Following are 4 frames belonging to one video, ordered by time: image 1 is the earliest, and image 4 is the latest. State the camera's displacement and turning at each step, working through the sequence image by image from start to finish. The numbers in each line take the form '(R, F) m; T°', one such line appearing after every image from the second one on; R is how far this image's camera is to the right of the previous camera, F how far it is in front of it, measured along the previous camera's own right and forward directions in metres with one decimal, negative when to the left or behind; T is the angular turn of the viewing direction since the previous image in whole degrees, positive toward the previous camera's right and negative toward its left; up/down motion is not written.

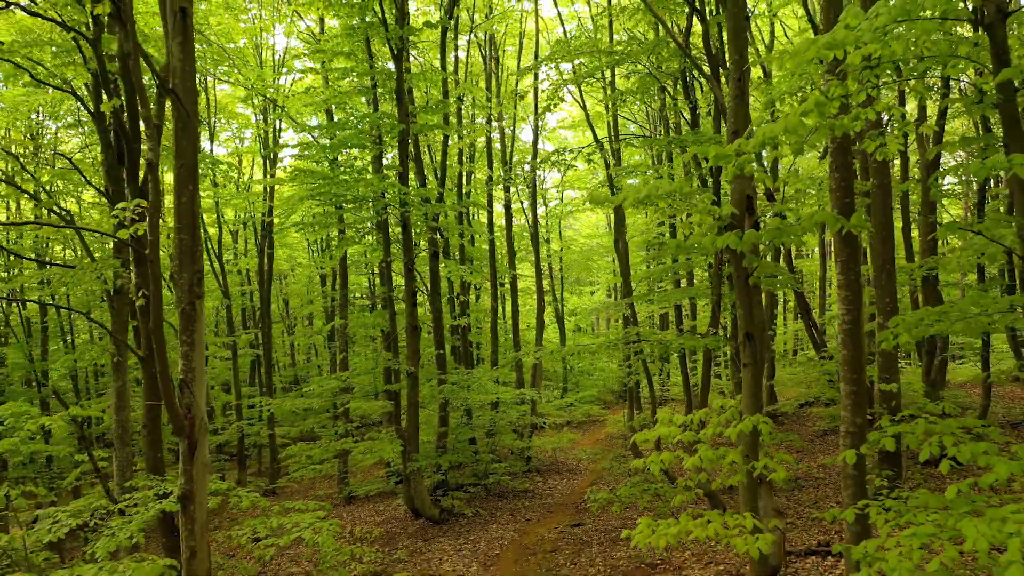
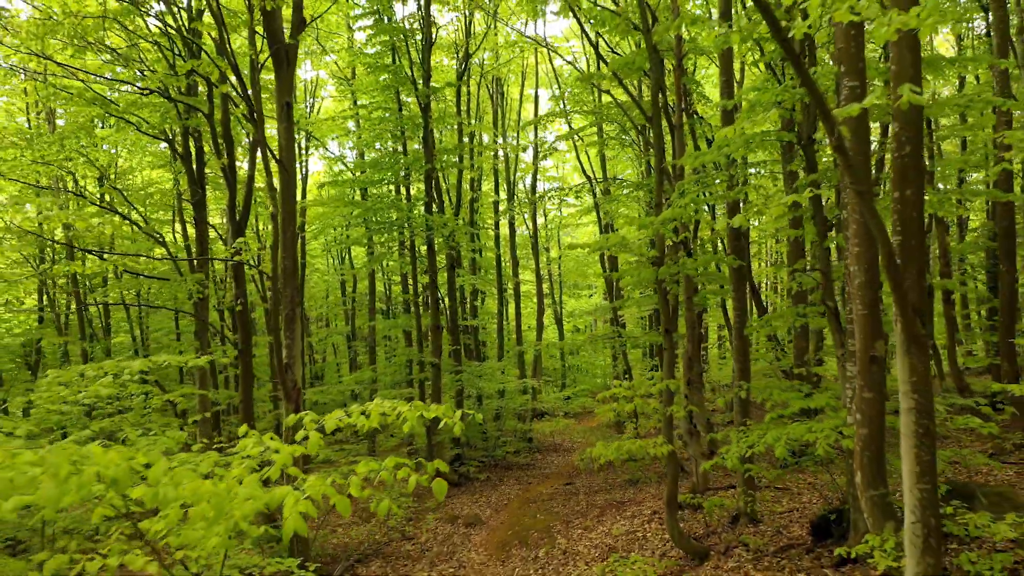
(-0.1, -2.4) m; 0°
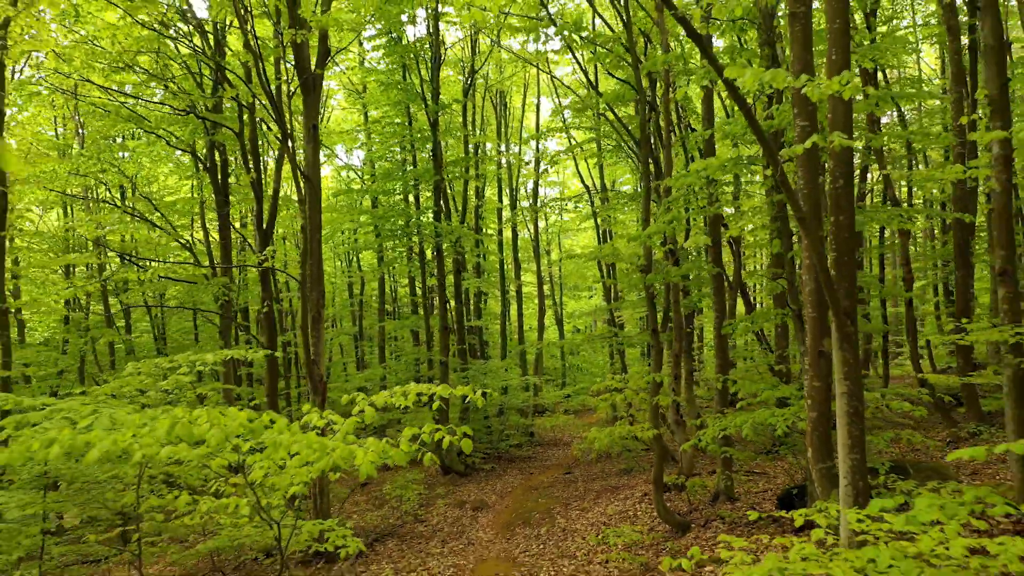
(0.0, -0.9) m; 0°
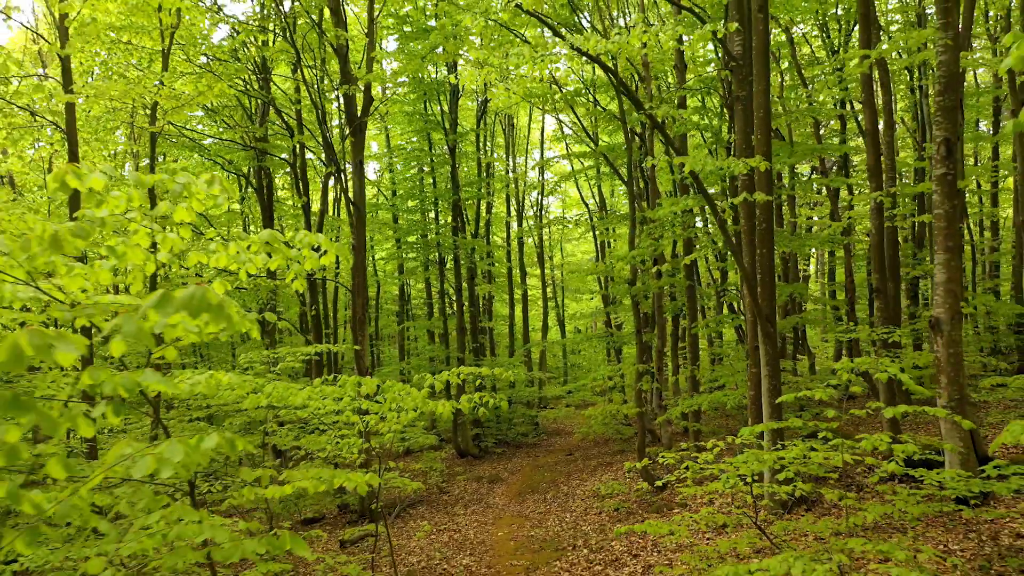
(-0.1, -1.9) m; 0°
